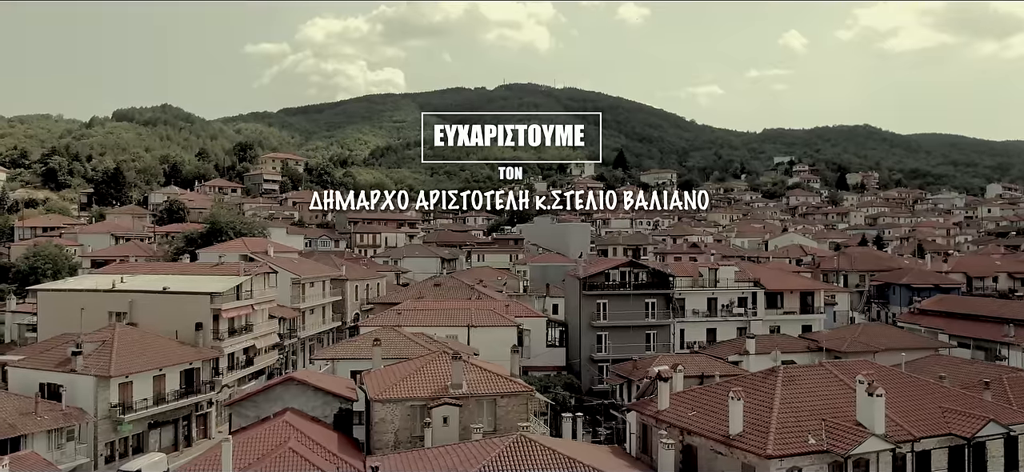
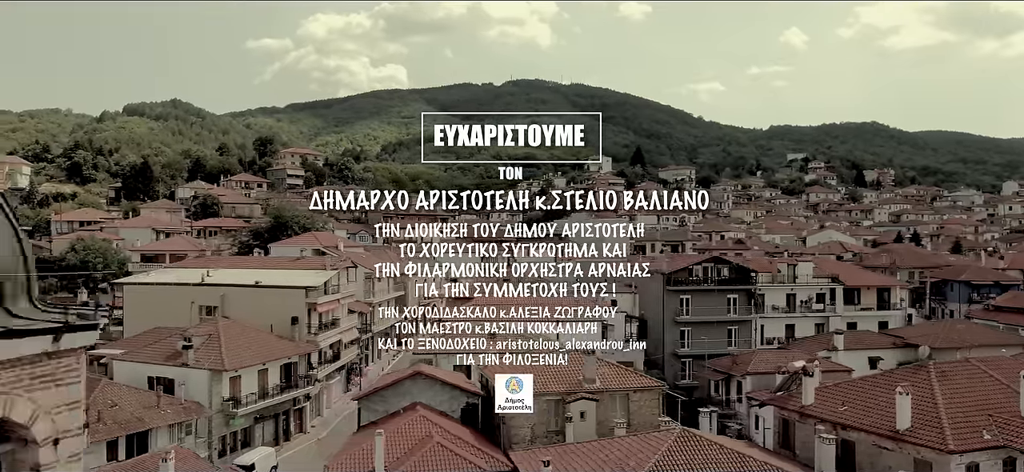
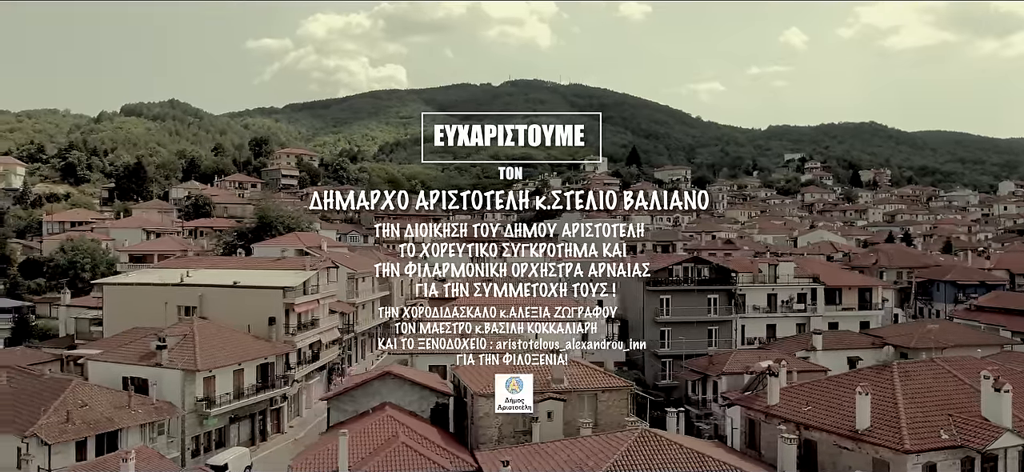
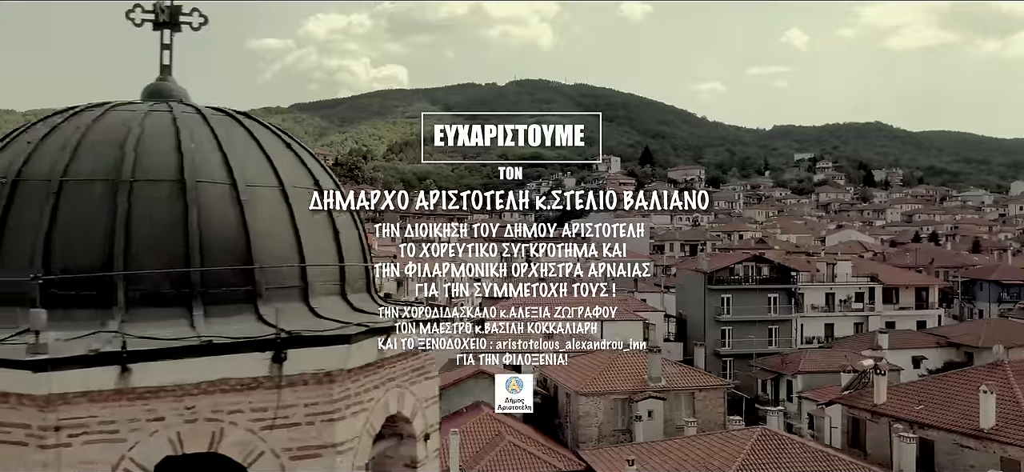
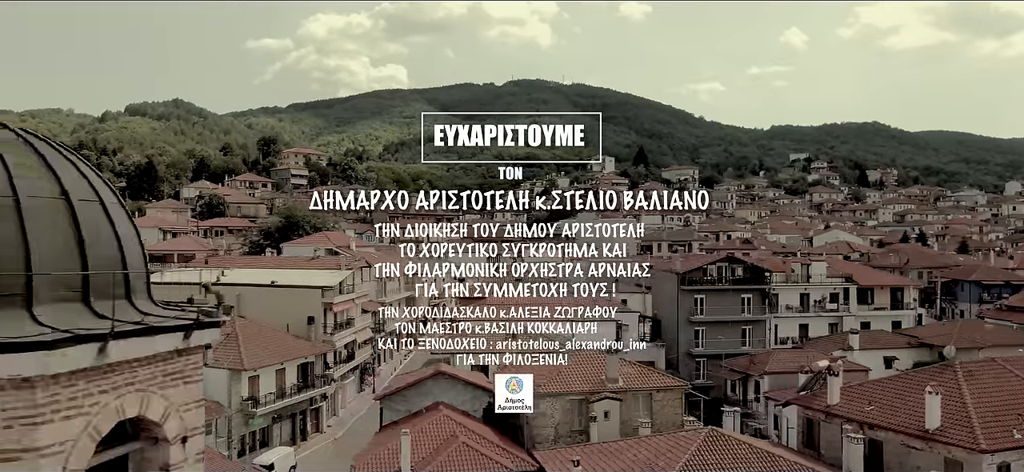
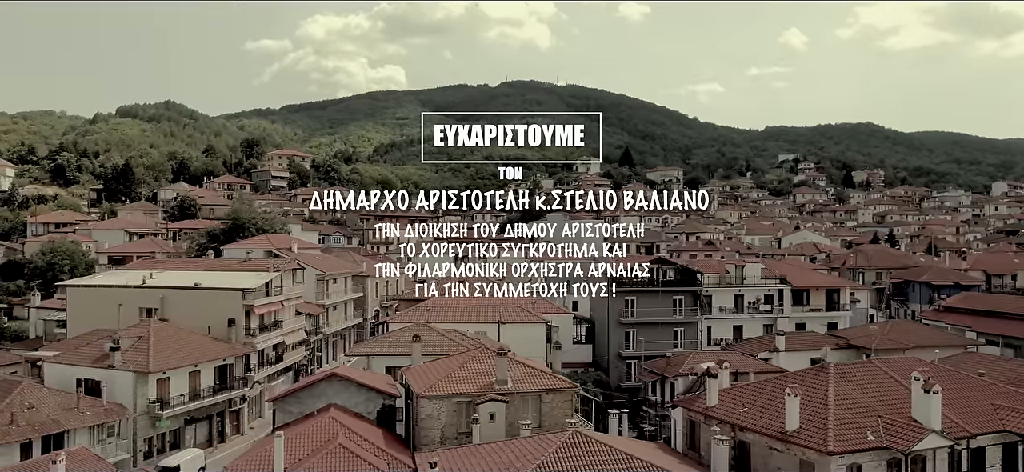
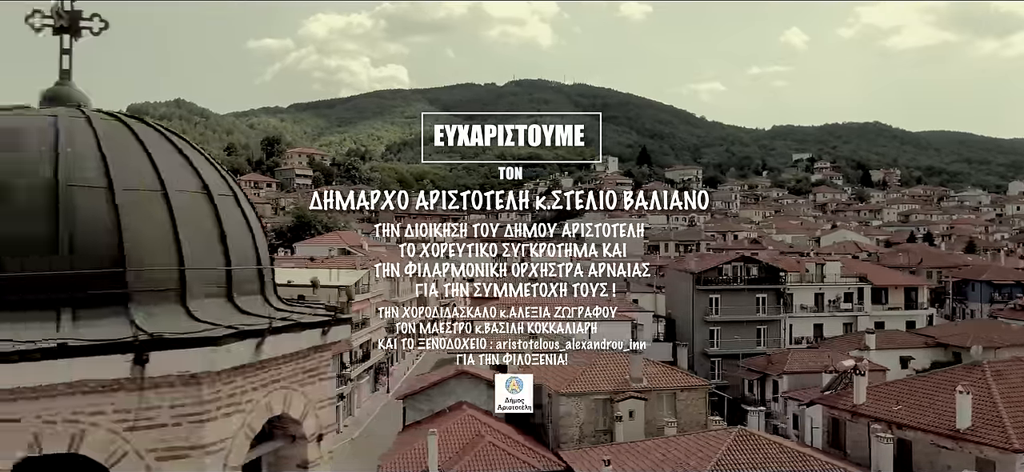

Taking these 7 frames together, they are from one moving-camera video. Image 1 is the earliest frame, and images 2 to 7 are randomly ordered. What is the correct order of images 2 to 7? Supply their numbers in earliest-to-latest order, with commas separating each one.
6, 3, 2, 5, 7, 4
